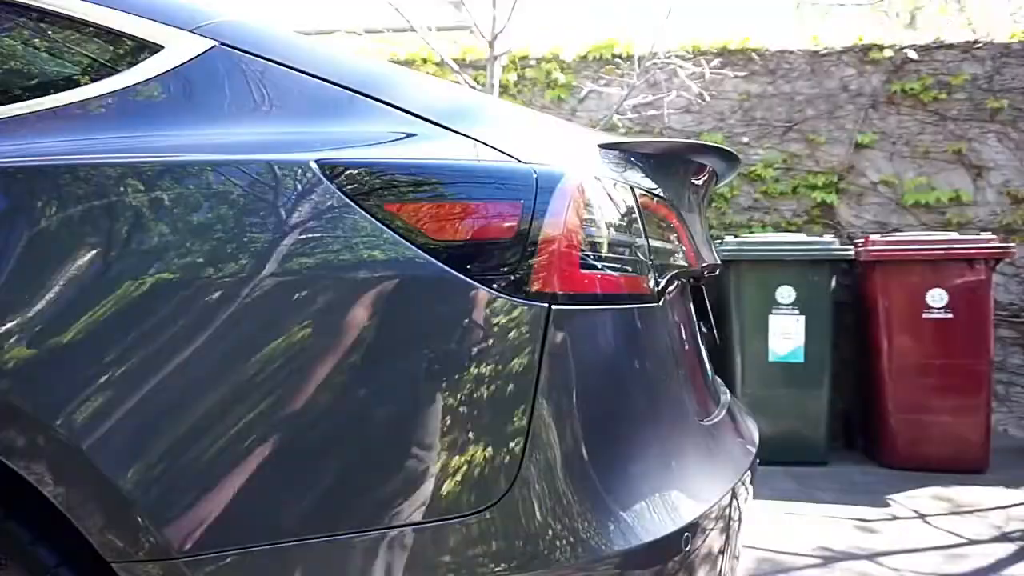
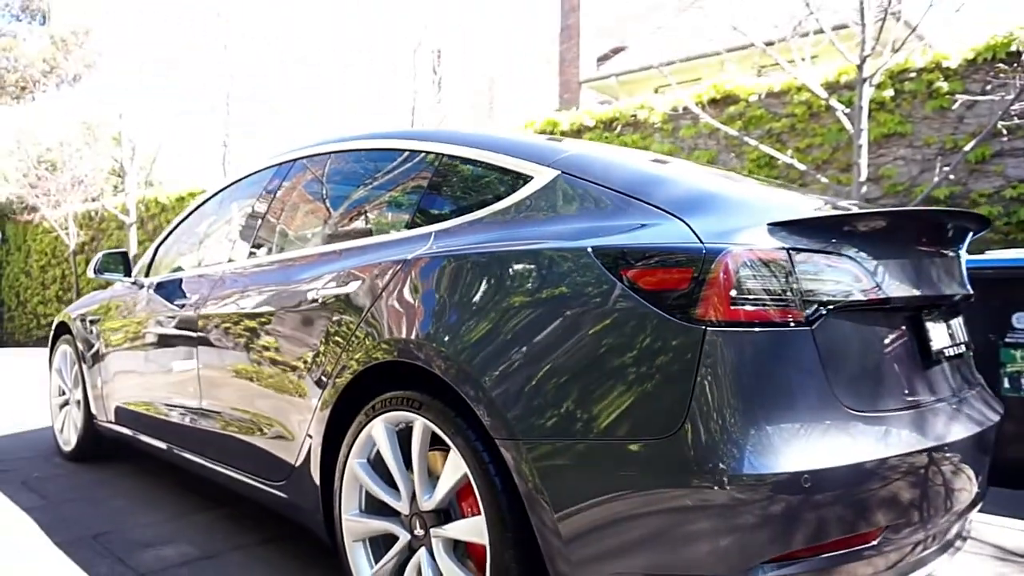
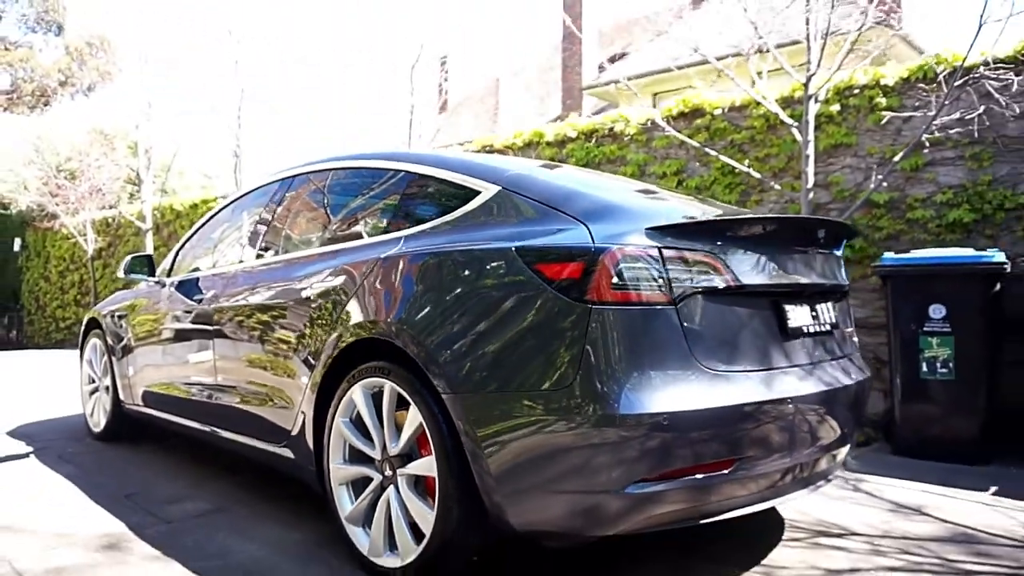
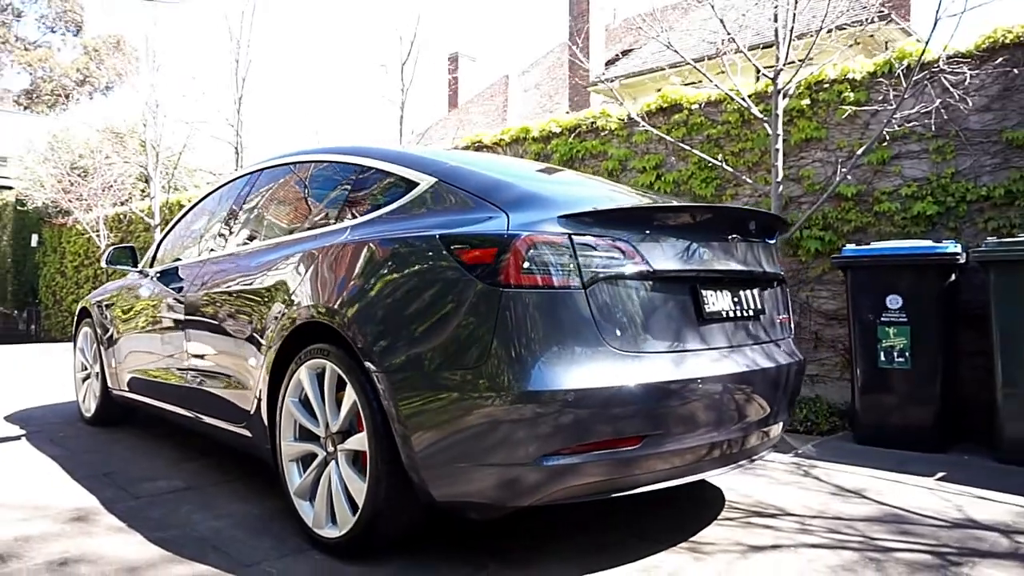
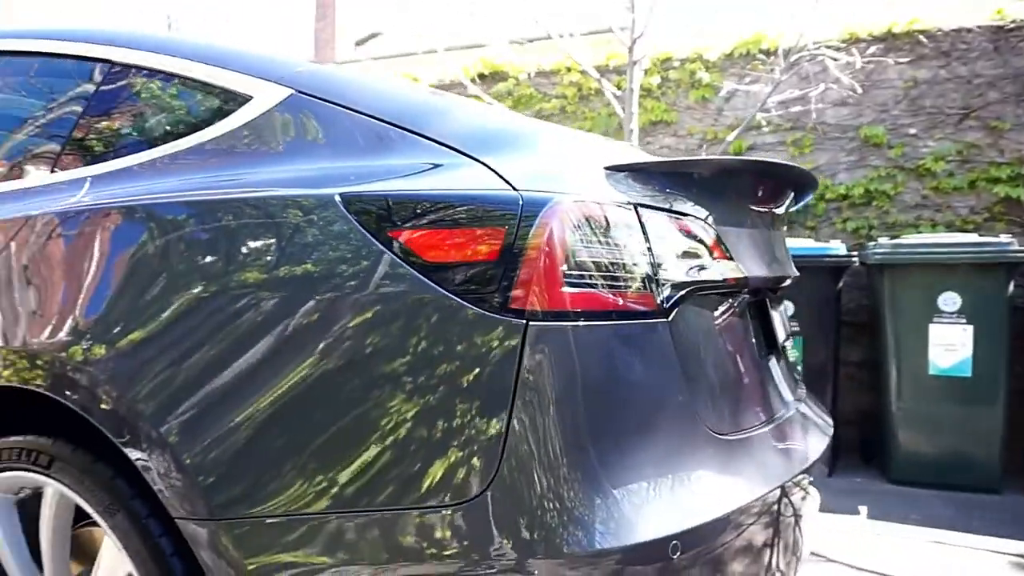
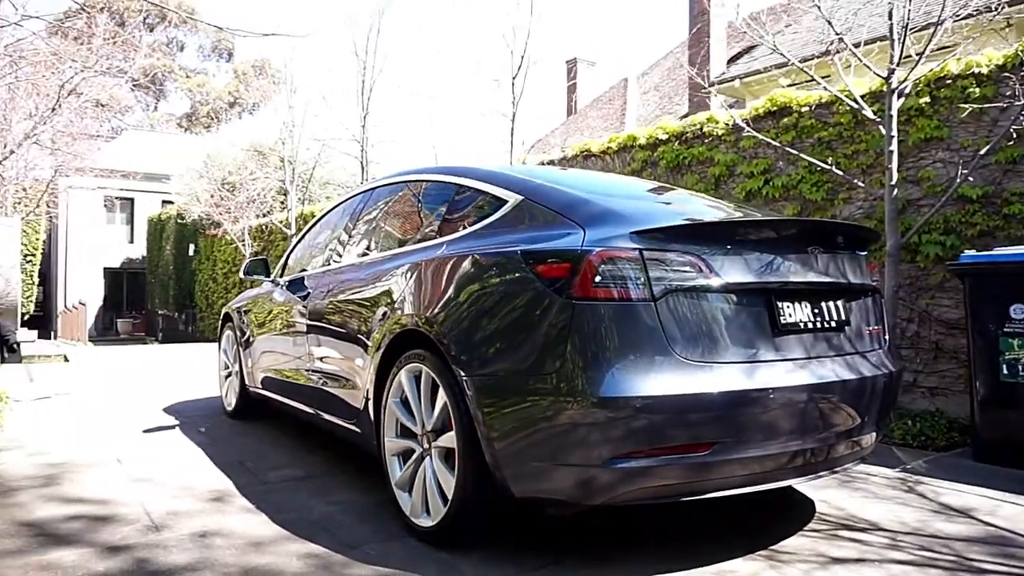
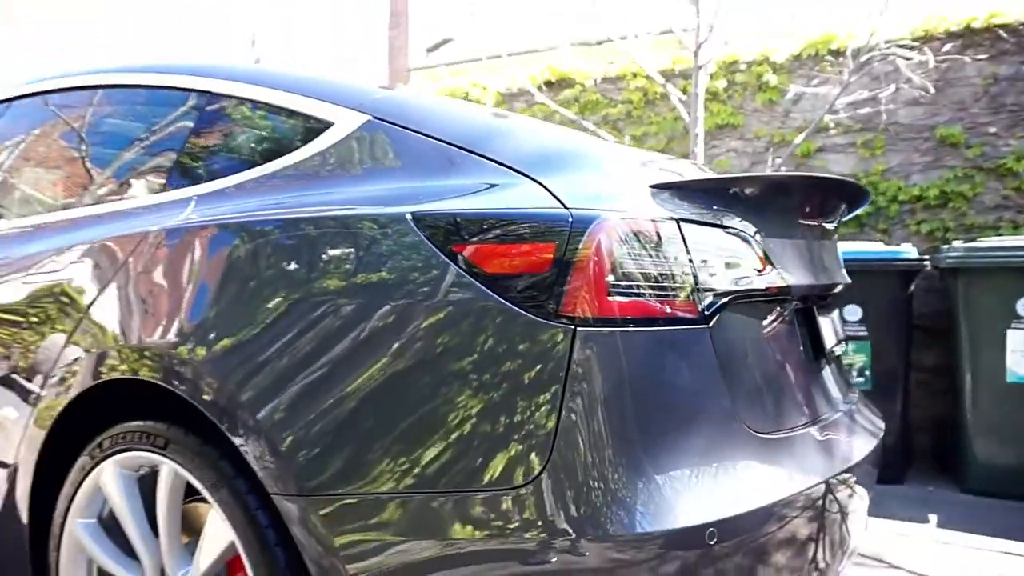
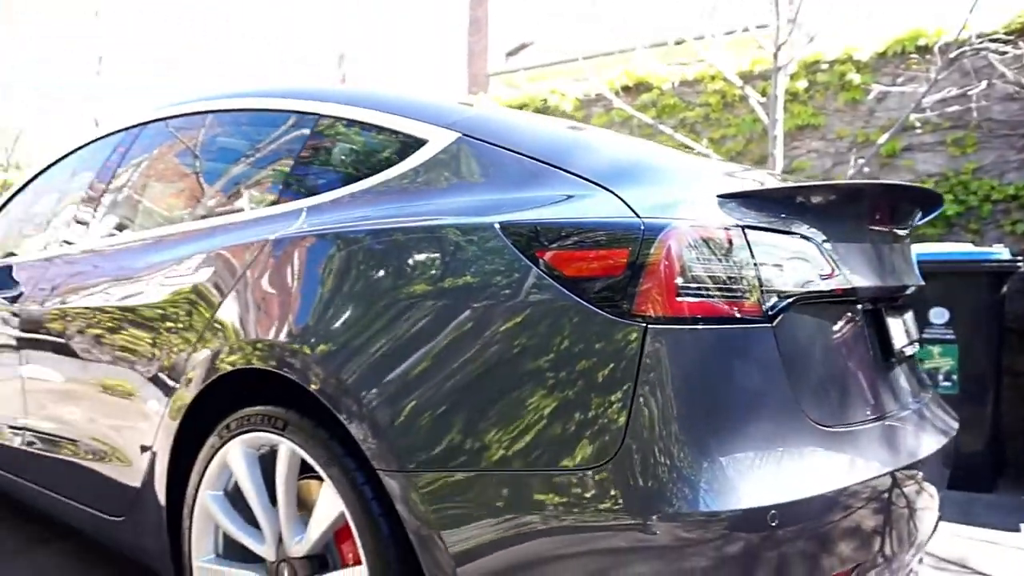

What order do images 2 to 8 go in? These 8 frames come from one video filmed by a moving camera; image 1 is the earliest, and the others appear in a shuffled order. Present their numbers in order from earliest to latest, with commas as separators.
5, 7, 8, 2, 3, 4, 6
